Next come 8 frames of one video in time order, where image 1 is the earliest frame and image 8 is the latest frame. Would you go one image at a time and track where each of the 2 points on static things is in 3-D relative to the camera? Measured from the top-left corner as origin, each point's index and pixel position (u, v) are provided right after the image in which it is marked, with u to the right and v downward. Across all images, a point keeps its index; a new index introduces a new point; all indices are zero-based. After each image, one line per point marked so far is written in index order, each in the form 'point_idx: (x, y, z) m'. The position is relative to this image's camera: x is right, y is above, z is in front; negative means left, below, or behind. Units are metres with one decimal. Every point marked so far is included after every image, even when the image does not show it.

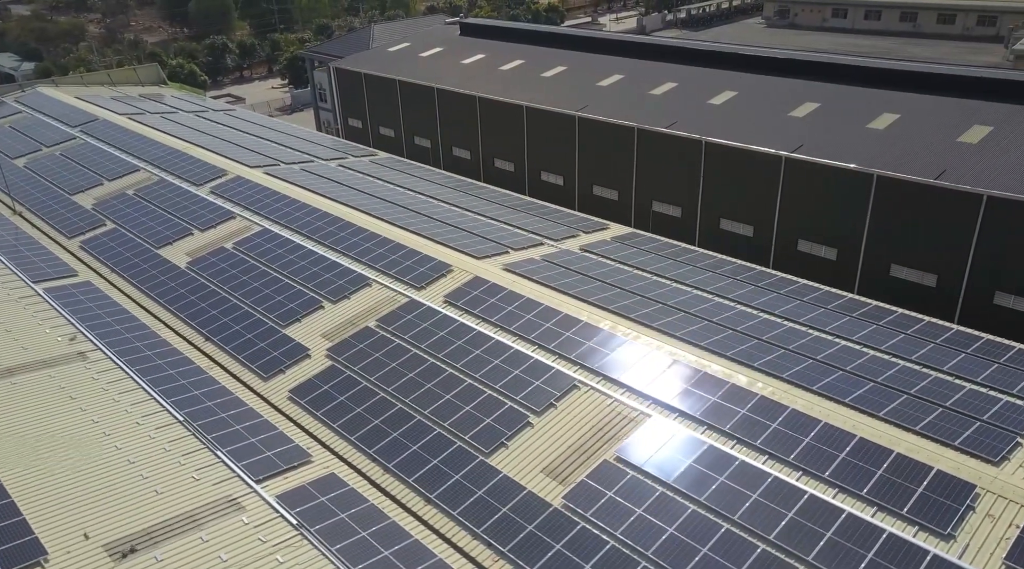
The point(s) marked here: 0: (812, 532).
0: (+7.1, -5.8, +18.7) m
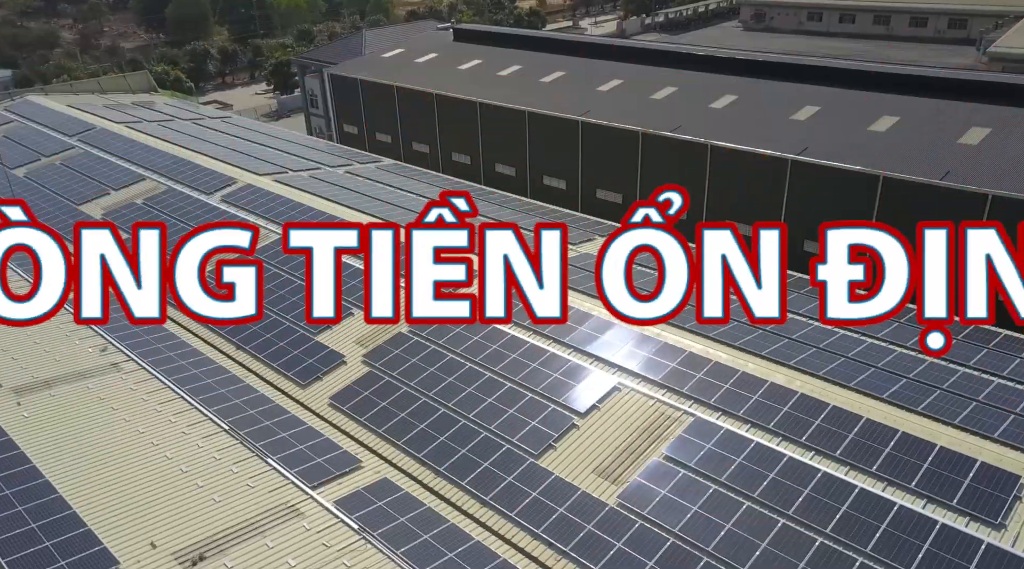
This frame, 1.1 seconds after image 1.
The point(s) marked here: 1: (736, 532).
0: (+8.7, -5.8, +19.4) m
1: (+5.6, -6.2, +19.7) m
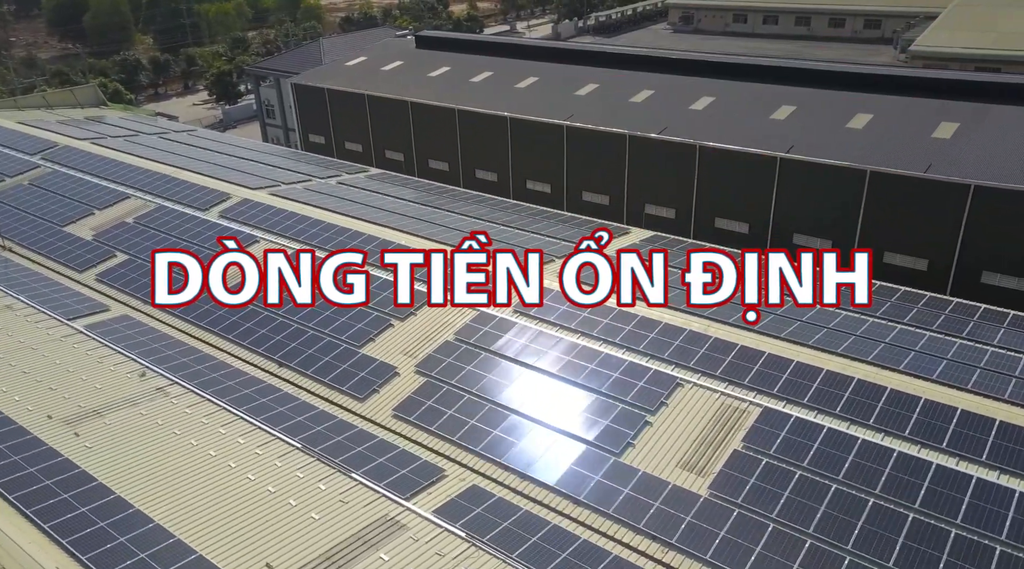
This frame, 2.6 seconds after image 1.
0: (+11.5, -5.5, +20.9) m
1: (+8.4, -6.0, +20.9) m
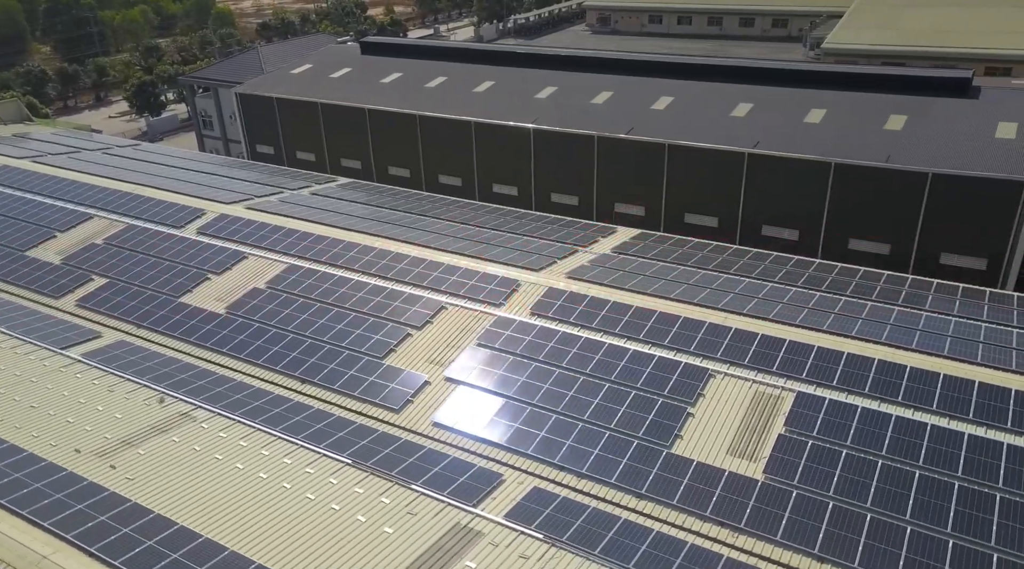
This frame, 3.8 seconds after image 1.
0: (+13.4, -5.0, +22.5) m
1: (+10.4, -5.6, +22.2) m
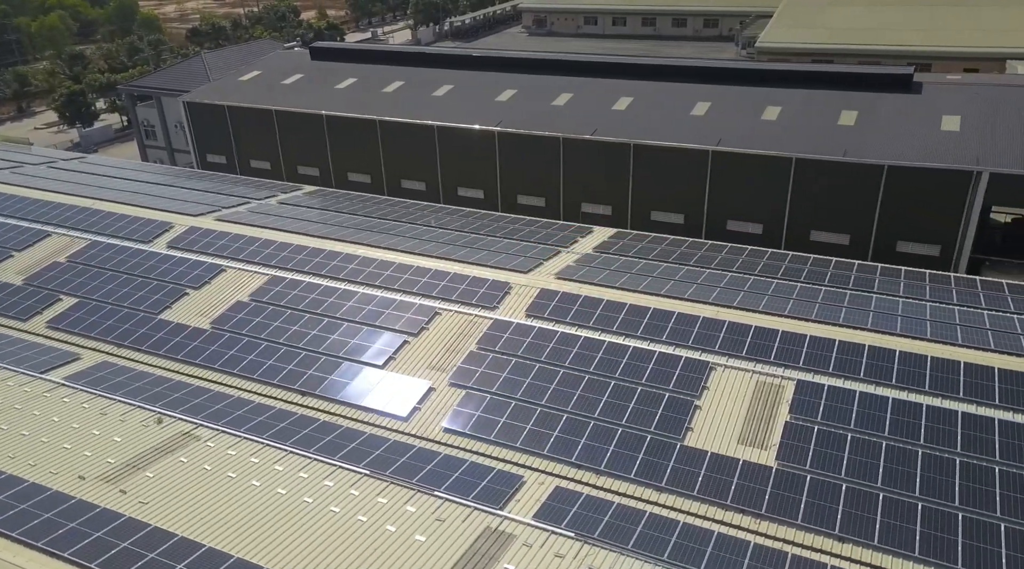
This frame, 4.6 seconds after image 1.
0: (+14.0, -4.6, +23.8) m
1: (+11.0, -5.3, +23.3) m
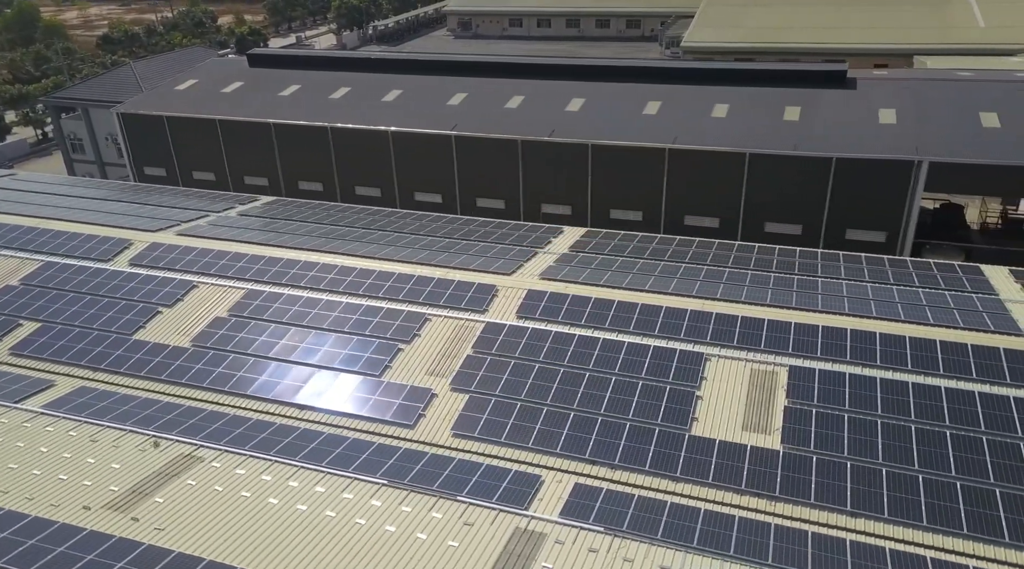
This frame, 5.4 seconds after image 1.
0: (+14.4, -4.0, +25.4) m
1: (+11.6, -4.9, +24.6) m
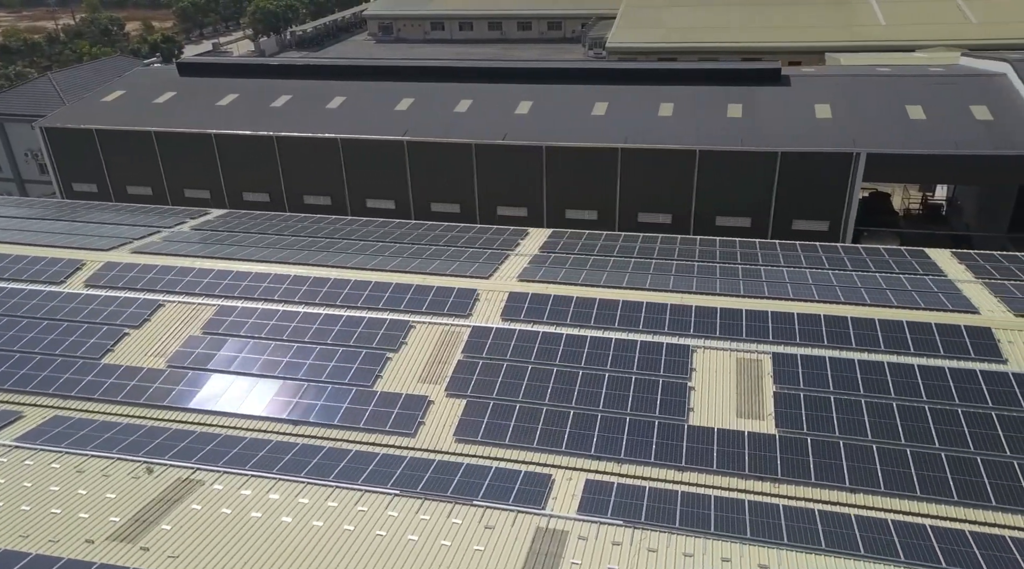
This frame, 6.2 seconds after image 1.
0: (+14.5, -3.4, +27.0) m
1: (+11.8, -4.4, +25.9) m
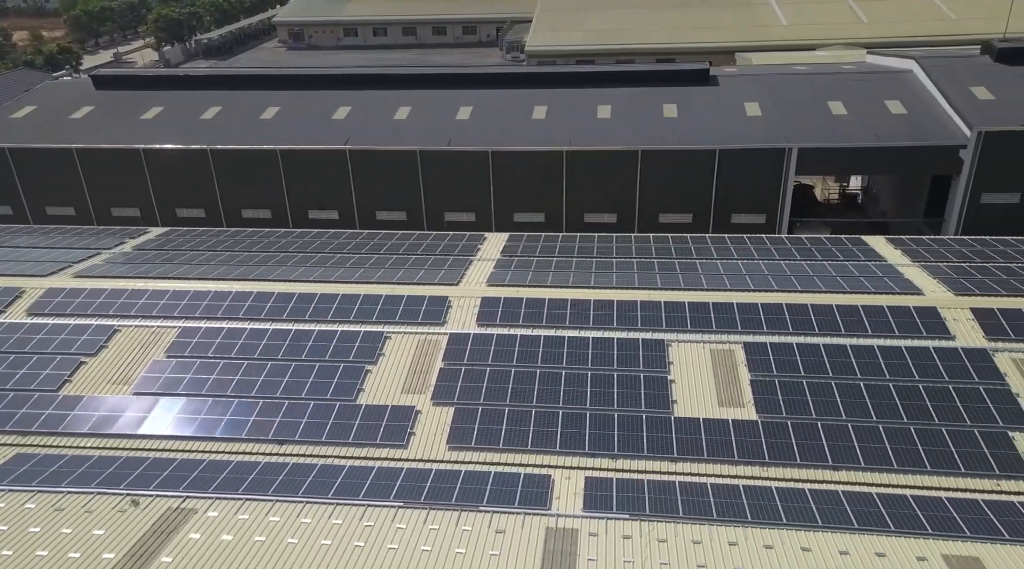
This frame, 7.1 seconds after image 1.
0: (+14.0, -2.9, +28.8) m
1: (+11.5, -4.0, +27.4) m
